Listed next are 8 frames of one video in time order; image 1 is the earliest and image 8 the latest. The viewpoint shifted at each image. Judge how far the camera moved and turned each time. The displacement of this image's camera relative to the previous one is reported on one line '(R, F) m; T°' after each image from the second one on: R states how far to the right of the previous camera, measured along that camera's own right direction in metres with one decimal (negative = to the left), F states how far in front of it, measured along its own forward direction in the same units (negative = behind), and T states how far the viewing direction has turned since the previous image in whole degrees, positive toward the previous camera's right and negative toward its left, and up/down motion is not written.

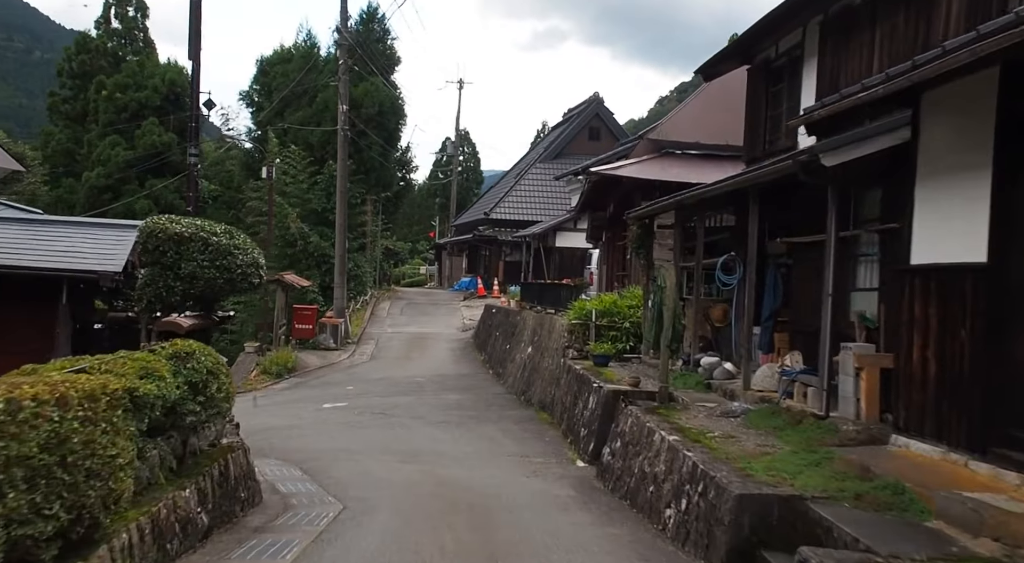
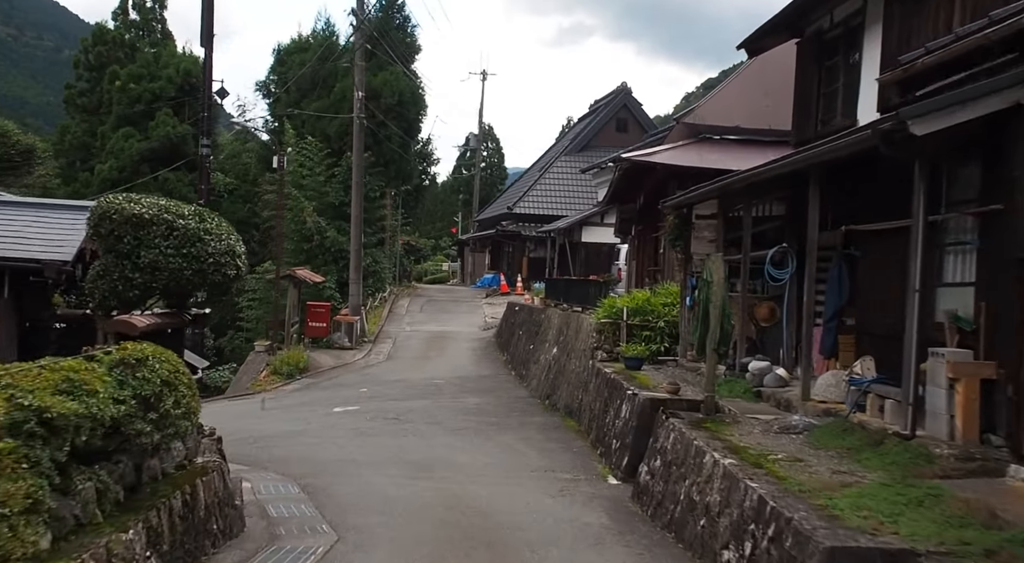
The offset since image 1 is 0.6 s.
(0.0, +1.2) m; -1°
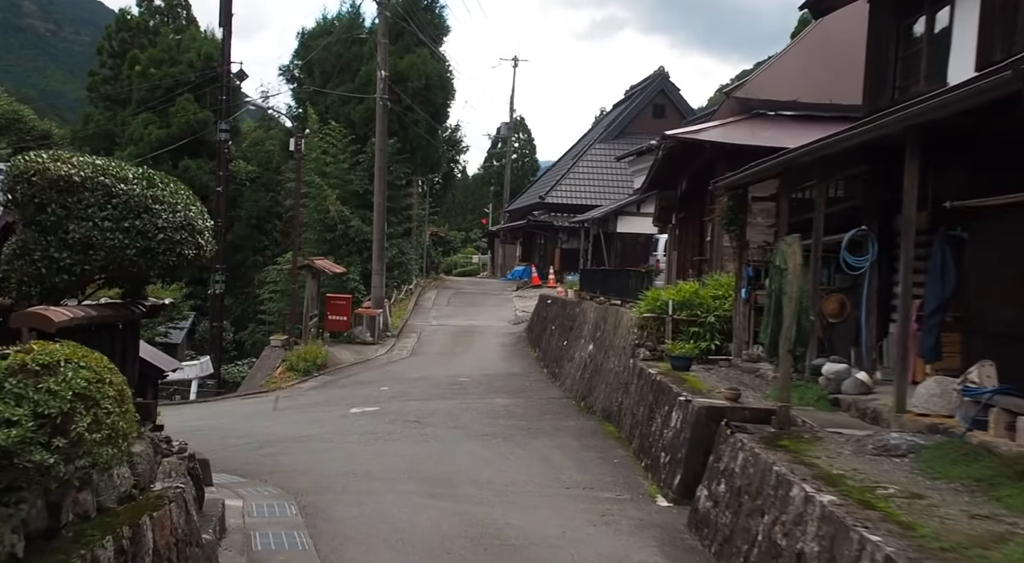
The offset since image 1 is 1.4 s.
(0.0, +1.3) m; -2°
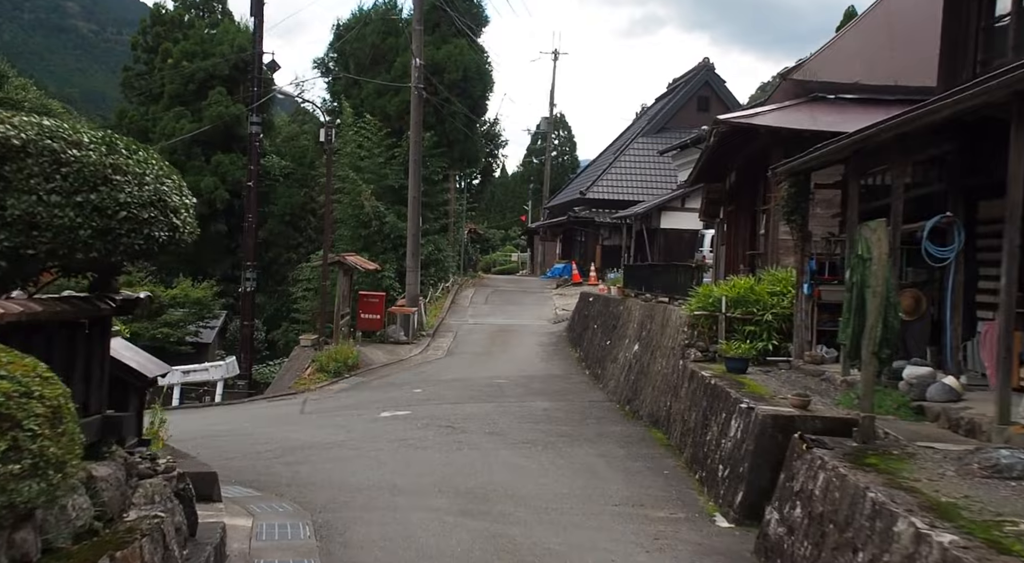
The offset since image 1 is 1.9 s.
(0.0, +0.9) m; -2°
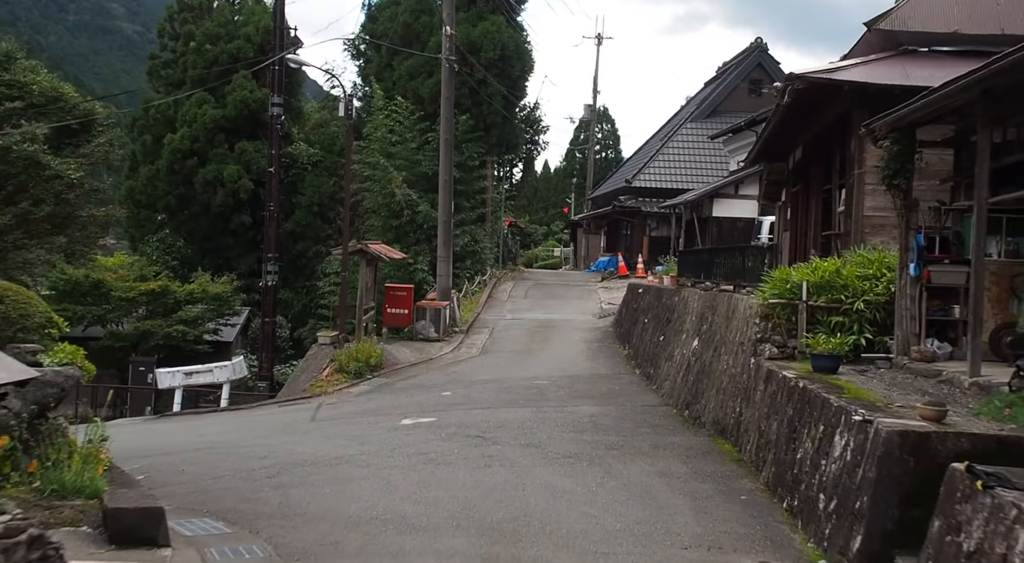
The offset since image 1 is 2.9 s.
(+0.1, +1.8) m; -3°
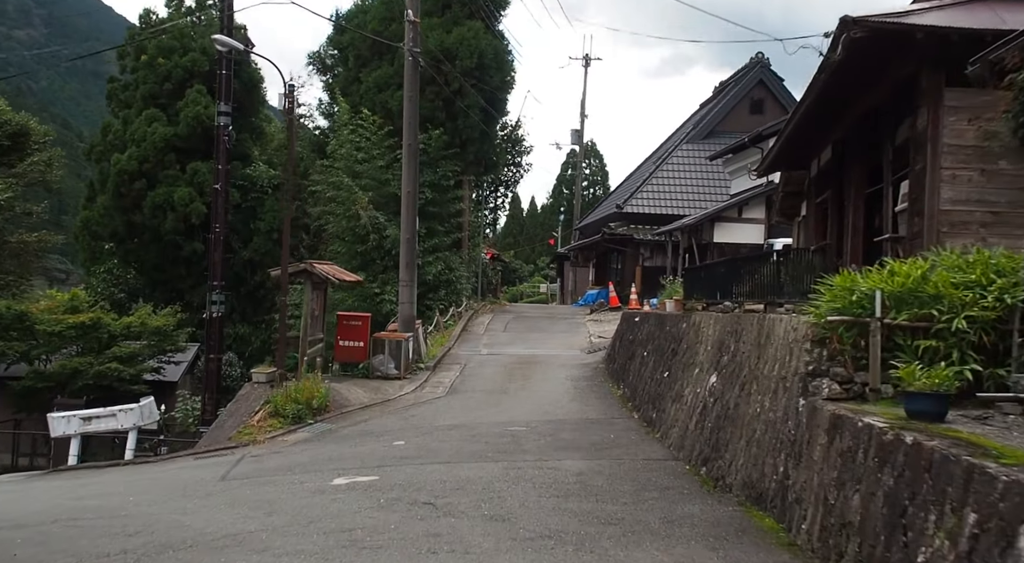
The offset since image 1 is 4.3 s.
(+0.2, +2.6) m; +1°
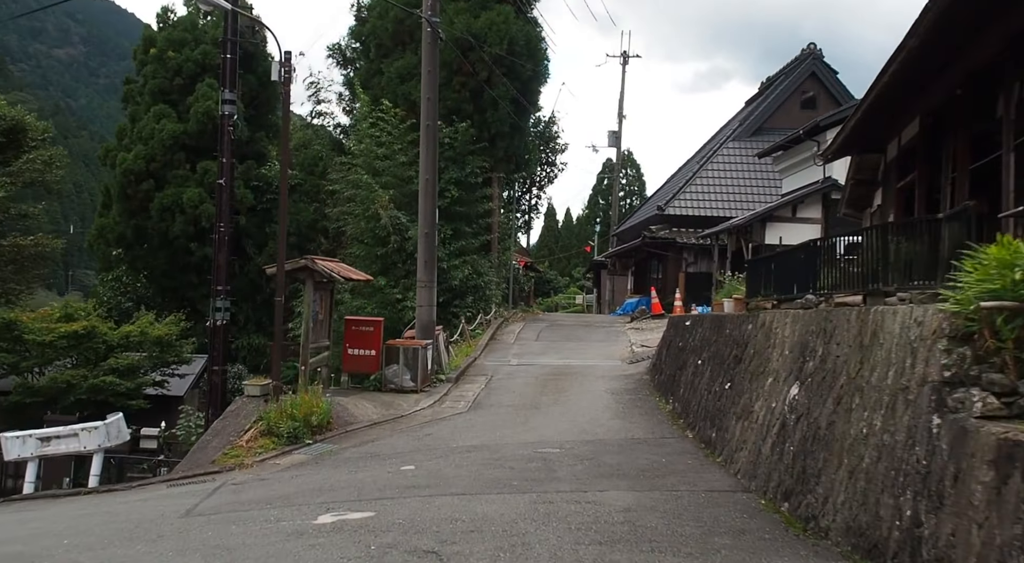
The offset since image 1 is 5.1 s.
(+0.1, +1.8) m; -2°
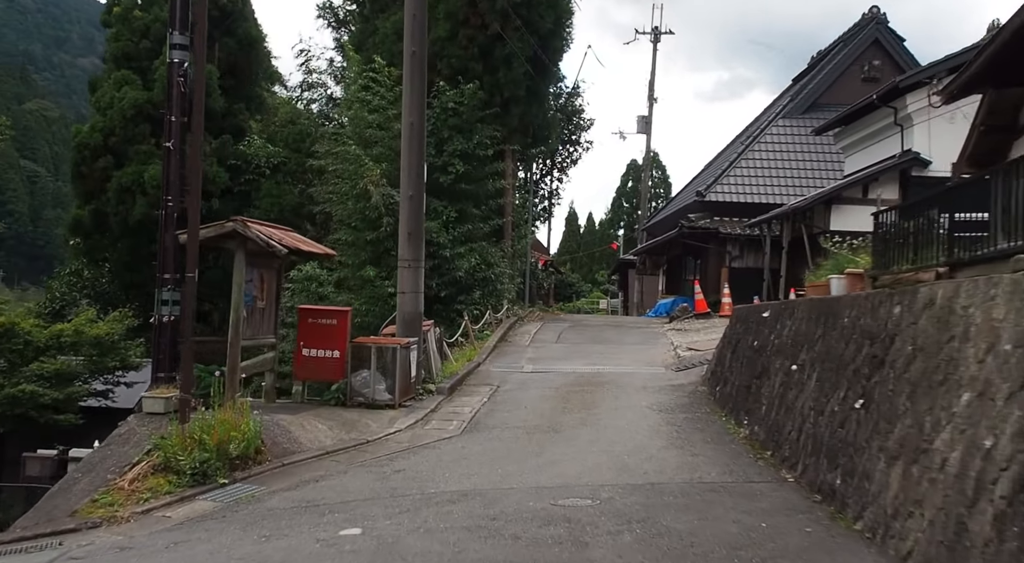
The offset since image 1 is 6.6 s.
(+0.1, +3.5) m; -1°
